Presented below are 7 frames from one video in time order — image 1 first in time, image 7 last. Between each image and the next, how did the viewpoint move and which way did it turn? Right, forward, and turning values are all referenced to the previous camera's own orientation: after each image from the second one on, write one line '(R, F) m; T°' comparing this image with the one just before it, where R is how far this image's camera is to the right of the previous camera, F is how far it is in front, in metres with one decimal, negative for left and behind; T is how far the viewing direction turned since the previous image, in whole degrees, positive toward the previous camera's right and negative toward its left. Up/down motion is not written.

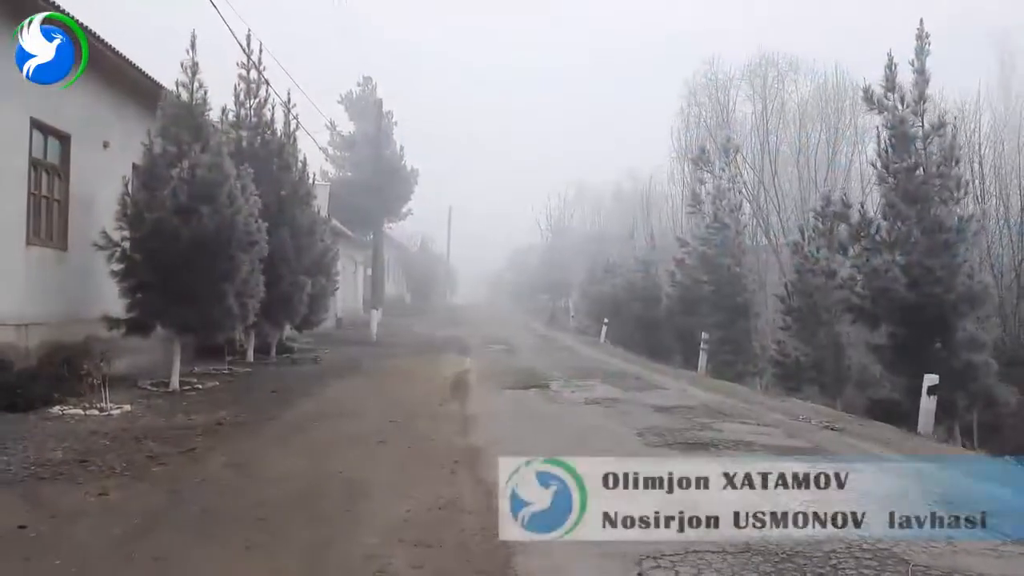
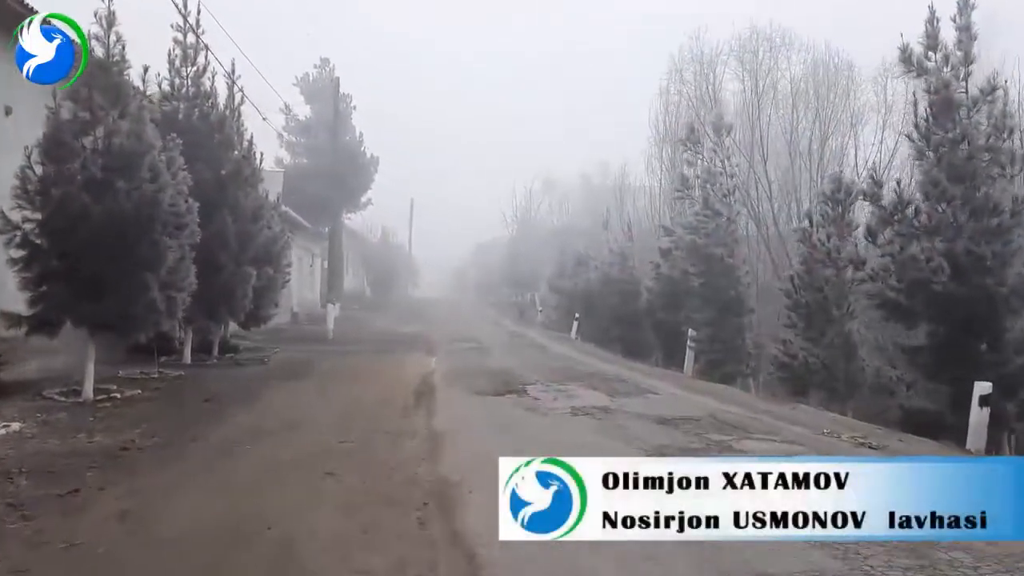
(-0.2, +1.8) m; +3°
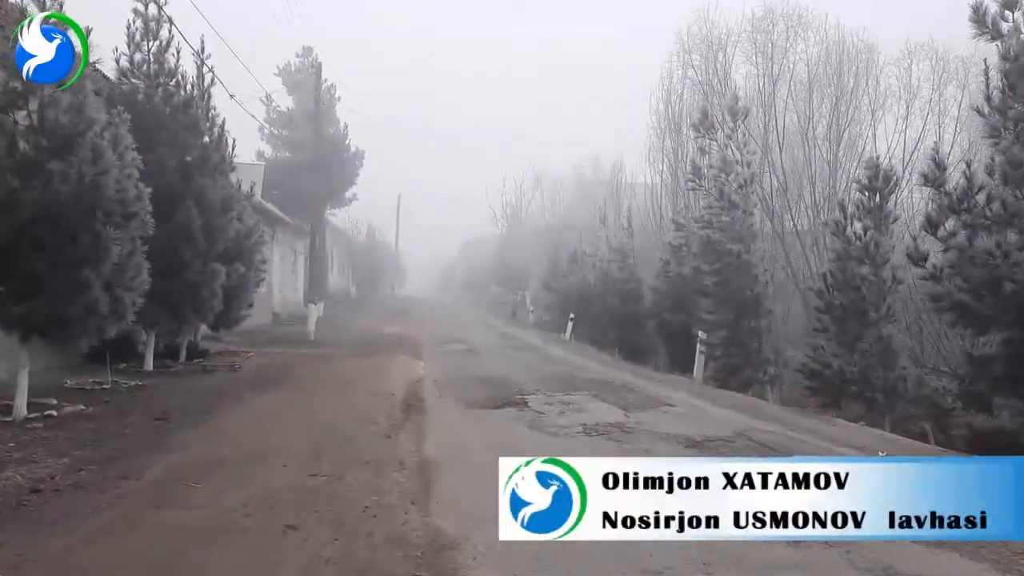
(-0.2, +1.5) m; +1°
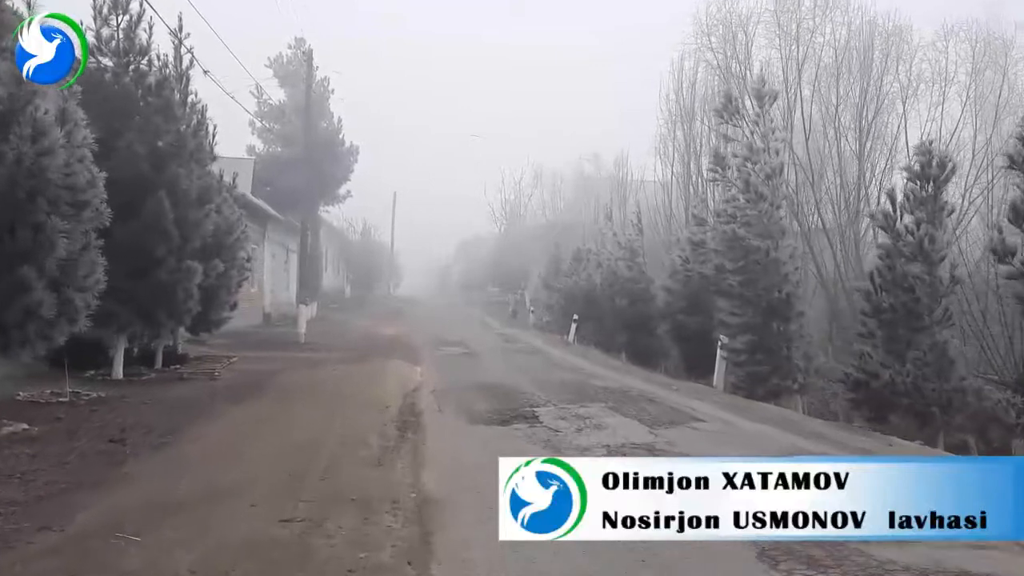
(-0.2, +1.3) m; 0°
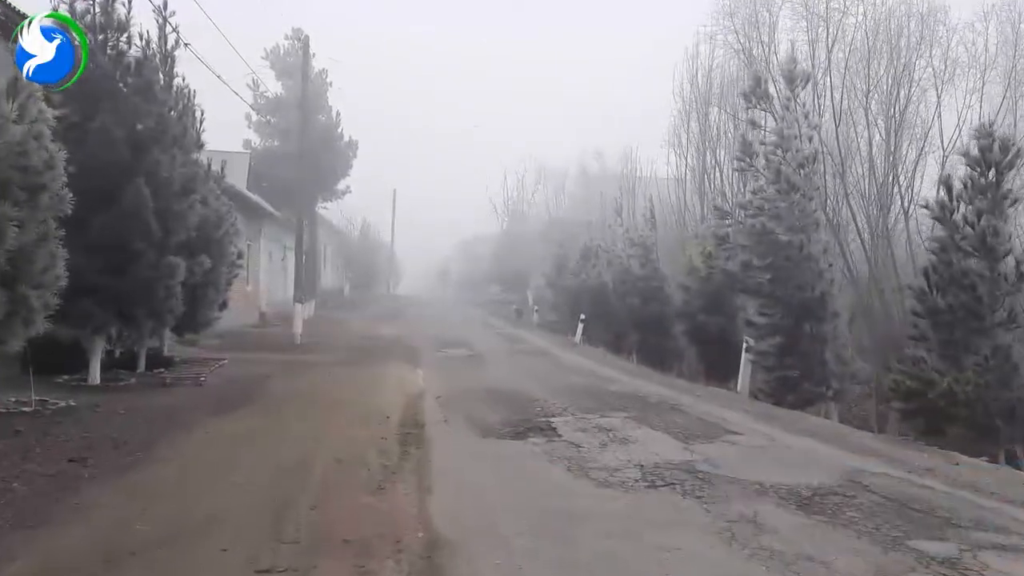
(-0.2, +1.1) m; 0°
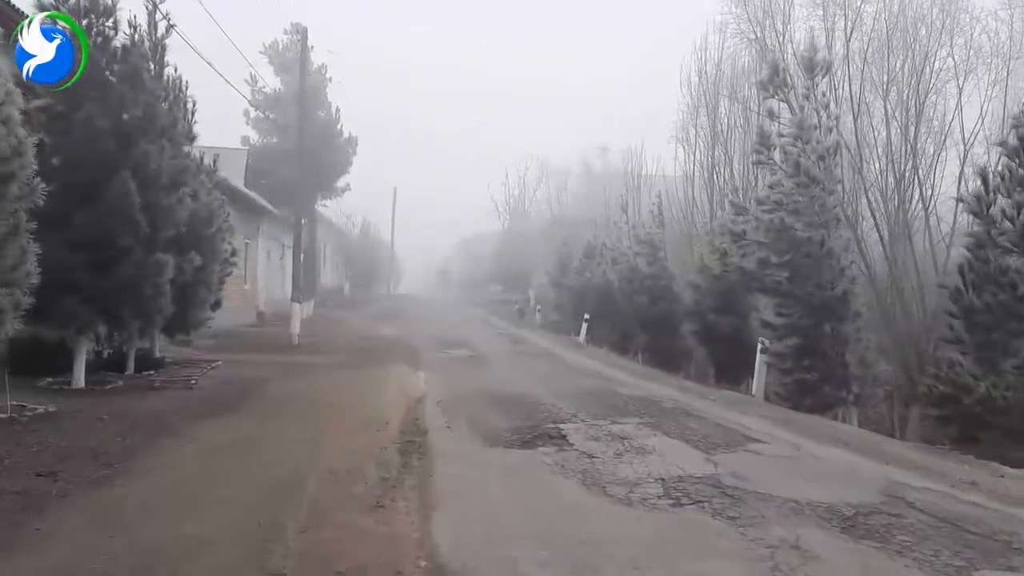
(-0.1, +0.6) m; 0°
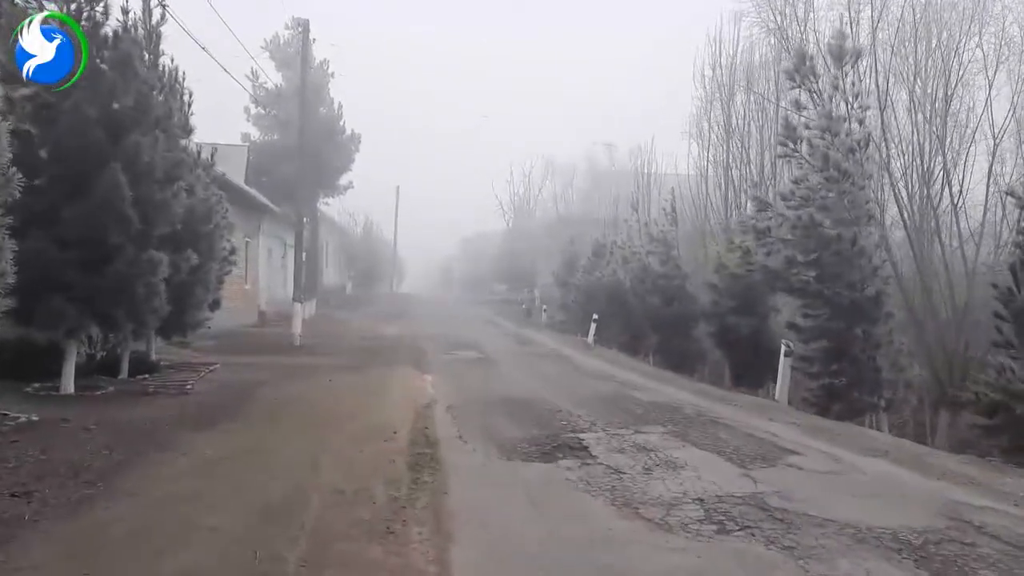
(-0.2, +0.6) m; 0°
